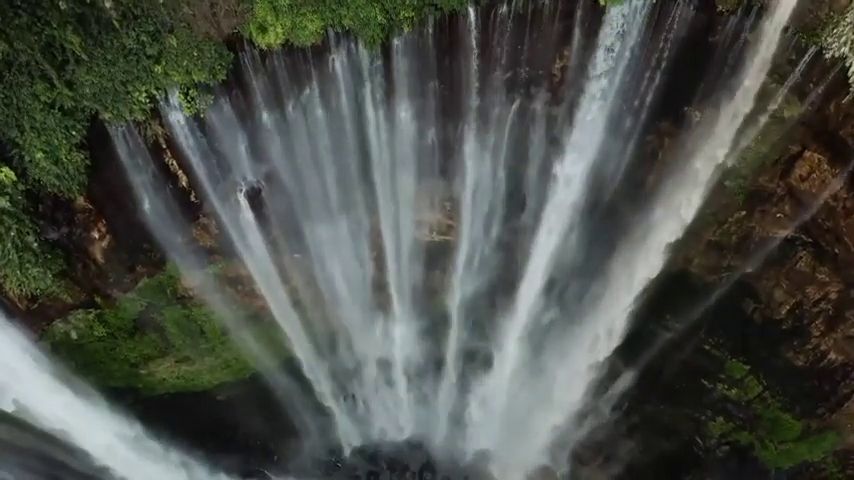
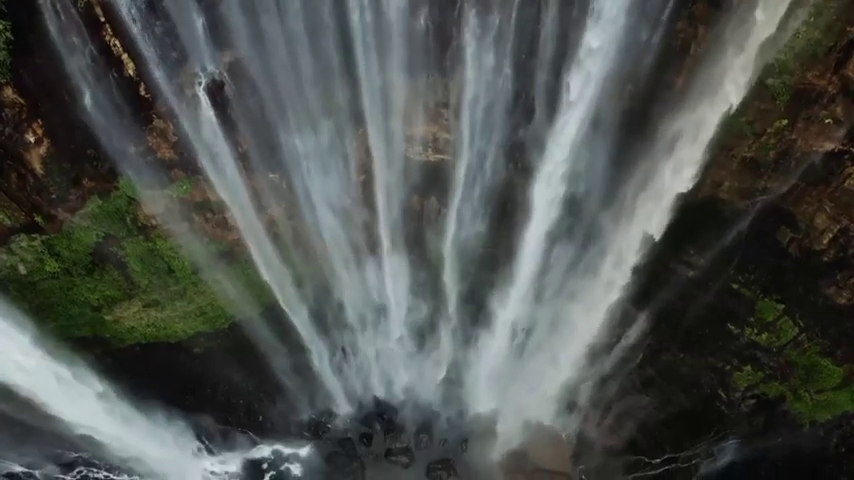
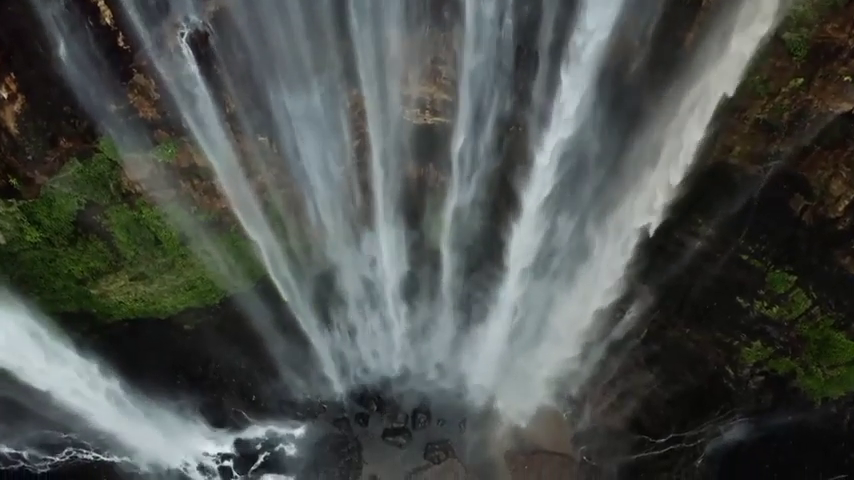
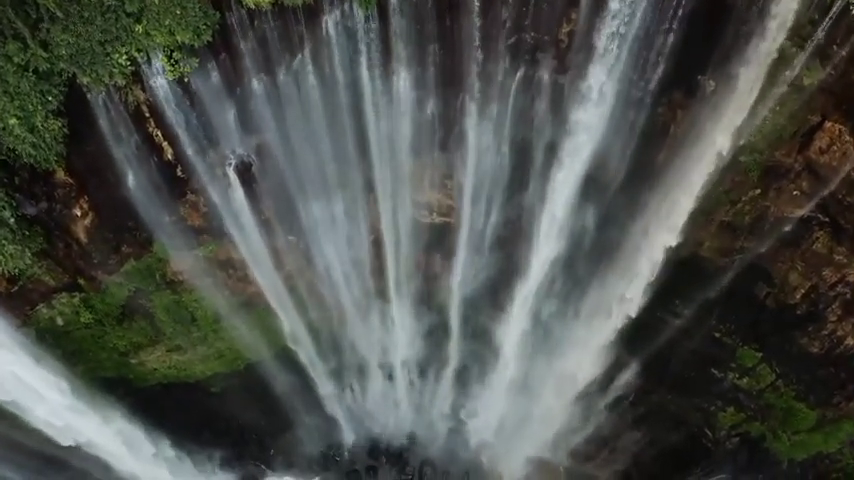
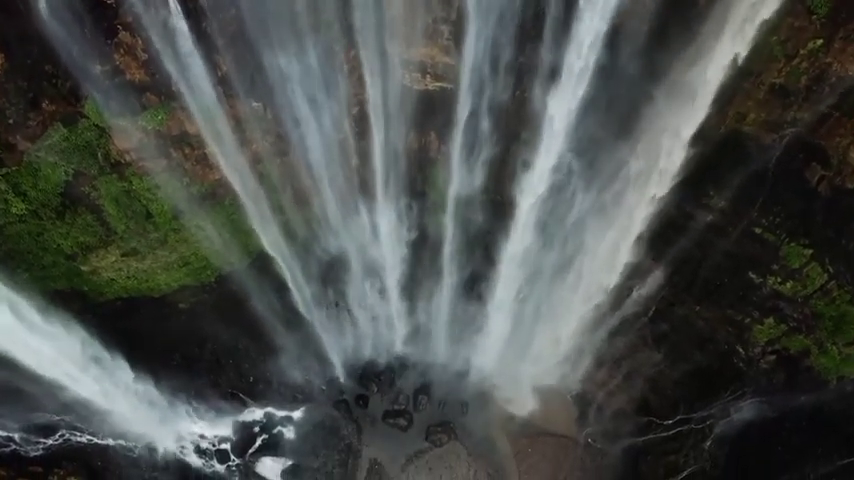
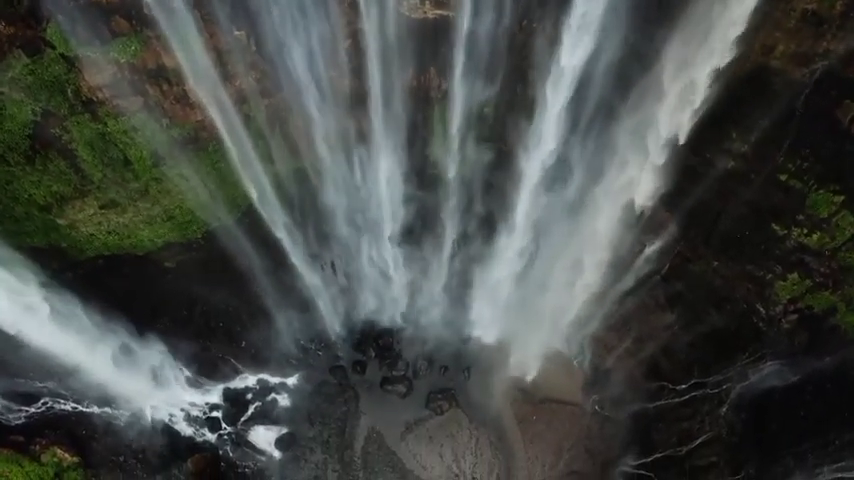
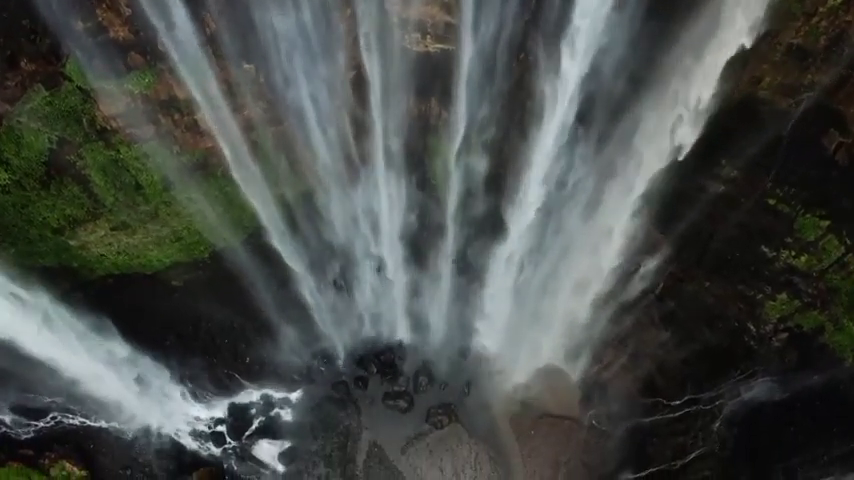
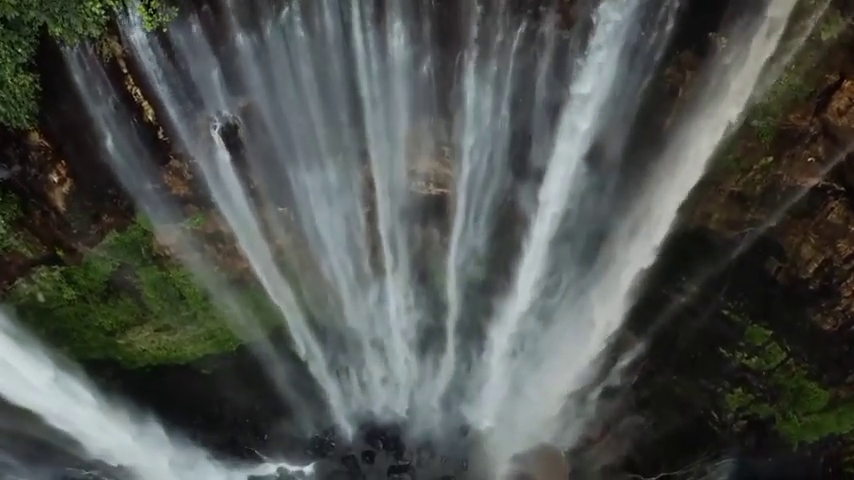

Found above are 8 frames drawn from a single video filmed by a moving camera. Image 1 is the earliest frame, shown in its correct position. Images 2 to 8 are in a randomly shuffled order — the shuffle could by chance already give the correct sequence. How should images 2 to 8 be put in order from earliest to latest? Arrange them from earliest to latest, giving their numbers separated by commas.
4, 8, 2, 3, 5, 7, 6
